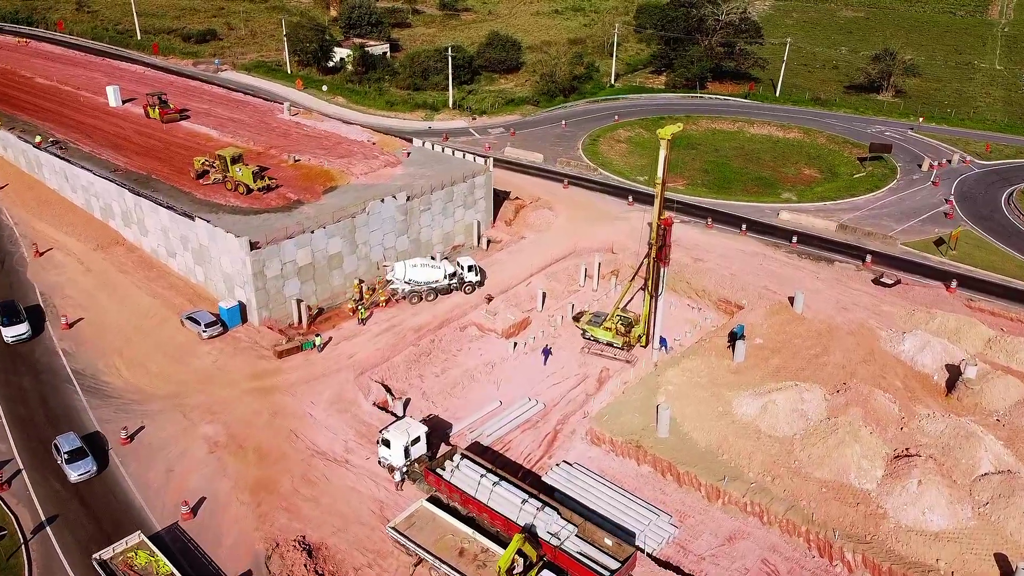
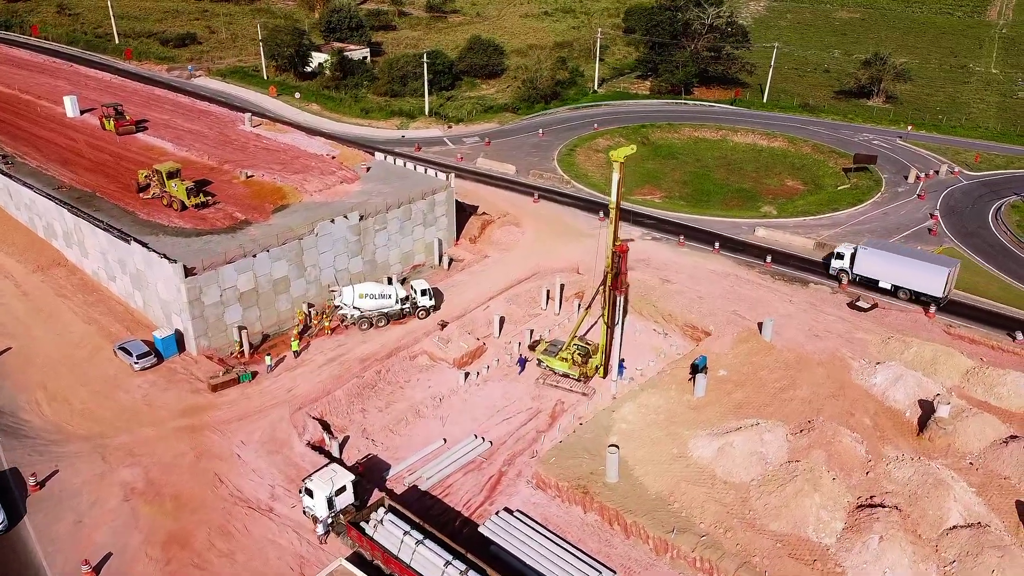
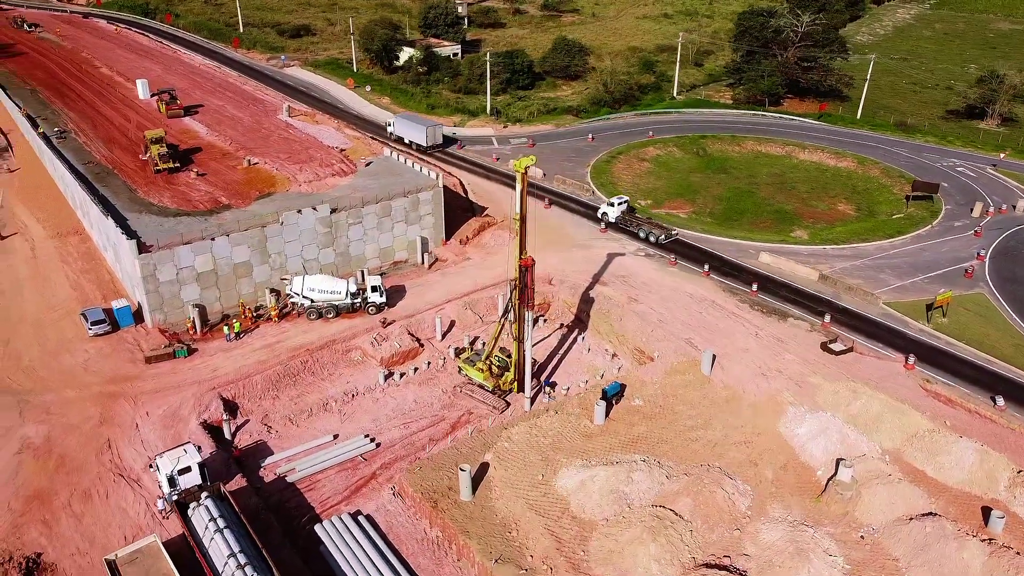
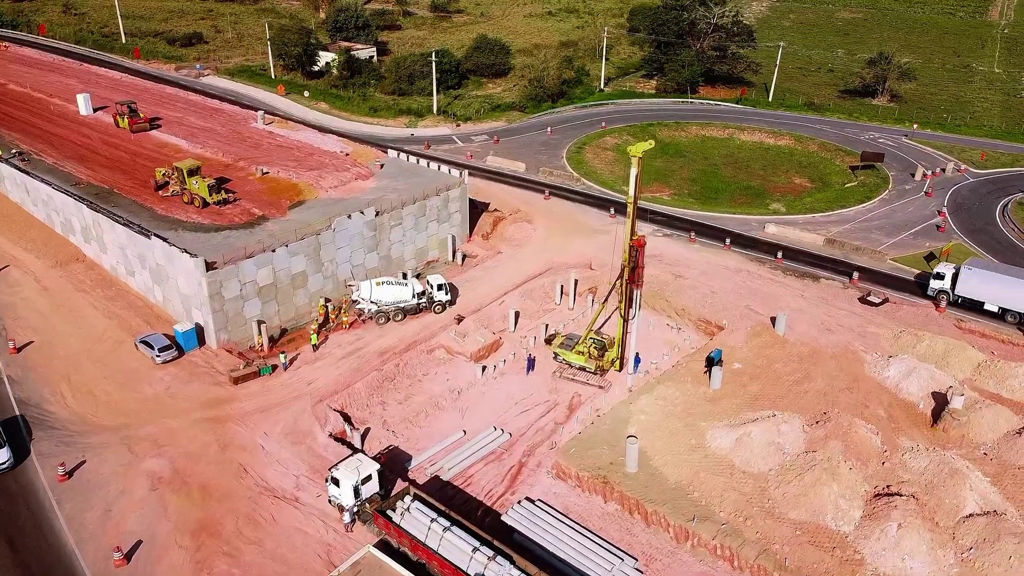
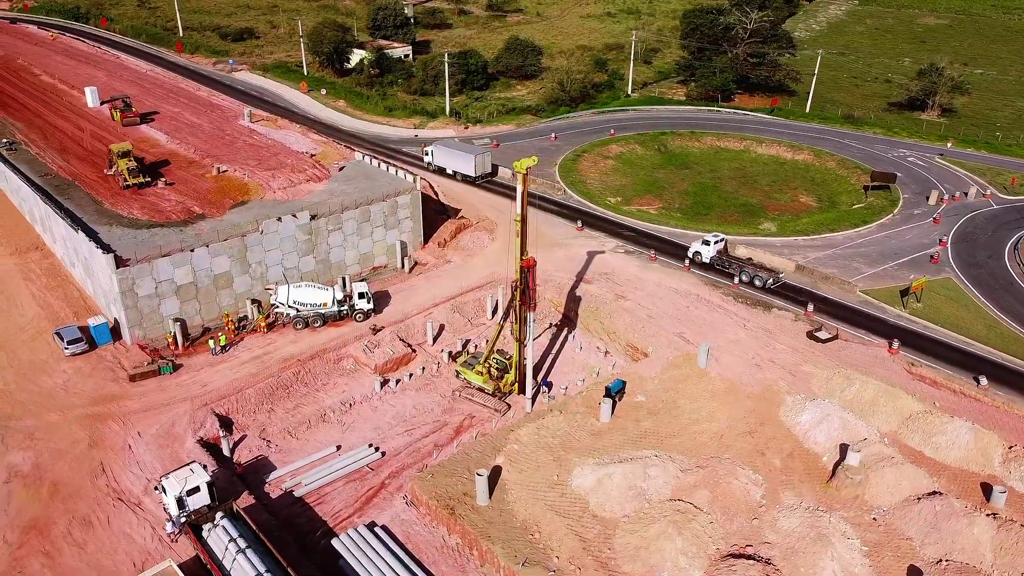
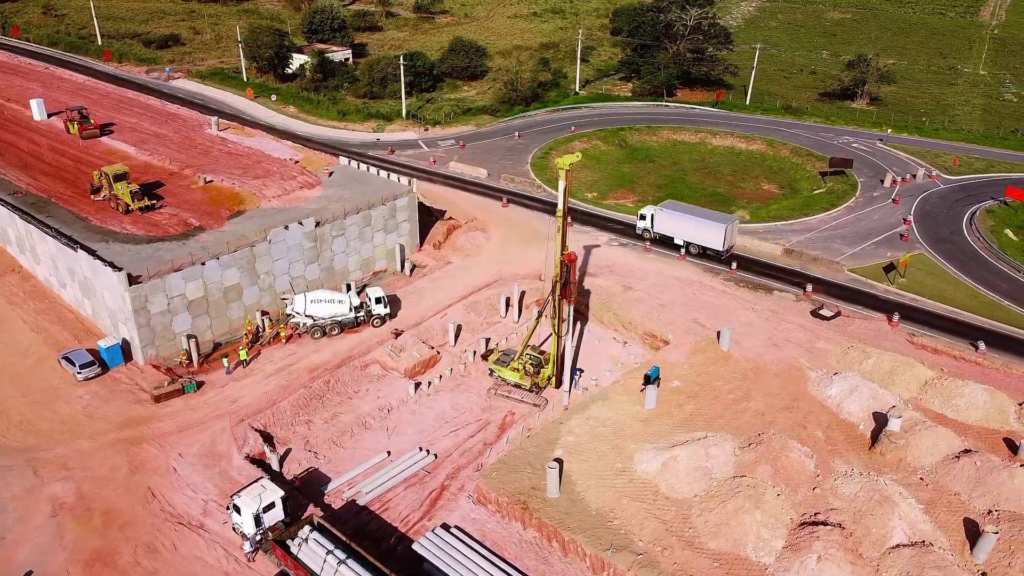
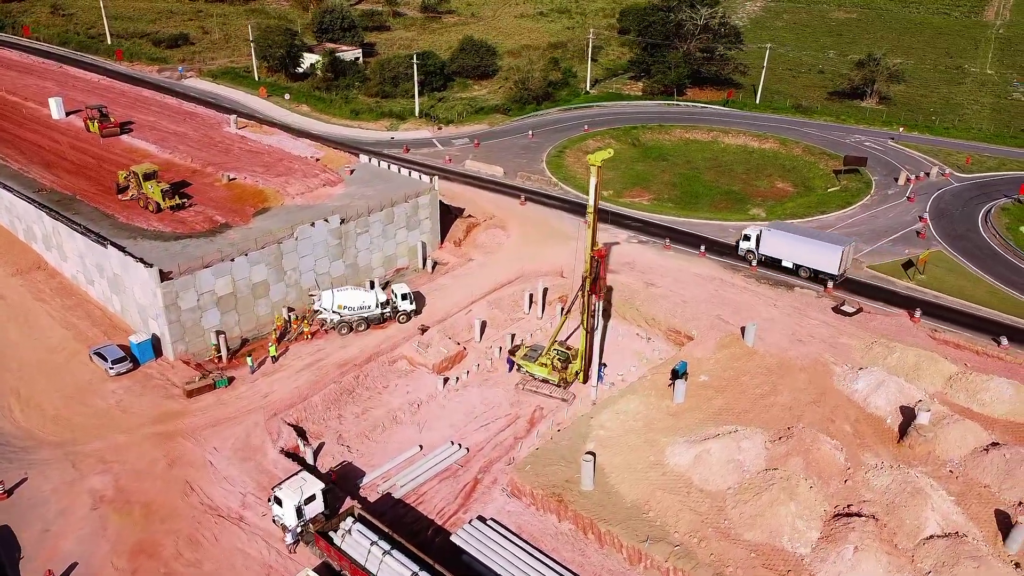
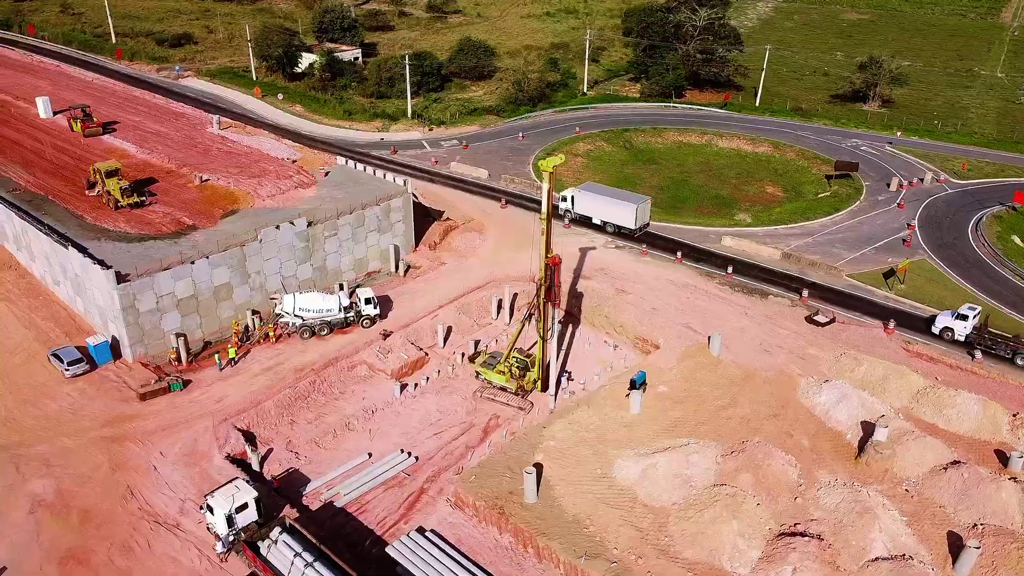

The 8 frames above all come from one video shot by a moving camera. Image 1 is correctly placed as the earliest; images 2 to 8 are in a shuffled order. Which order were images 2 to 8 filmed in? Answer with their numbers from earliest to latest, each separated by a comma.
4, 2, 7, 6, 8, 5, 3
